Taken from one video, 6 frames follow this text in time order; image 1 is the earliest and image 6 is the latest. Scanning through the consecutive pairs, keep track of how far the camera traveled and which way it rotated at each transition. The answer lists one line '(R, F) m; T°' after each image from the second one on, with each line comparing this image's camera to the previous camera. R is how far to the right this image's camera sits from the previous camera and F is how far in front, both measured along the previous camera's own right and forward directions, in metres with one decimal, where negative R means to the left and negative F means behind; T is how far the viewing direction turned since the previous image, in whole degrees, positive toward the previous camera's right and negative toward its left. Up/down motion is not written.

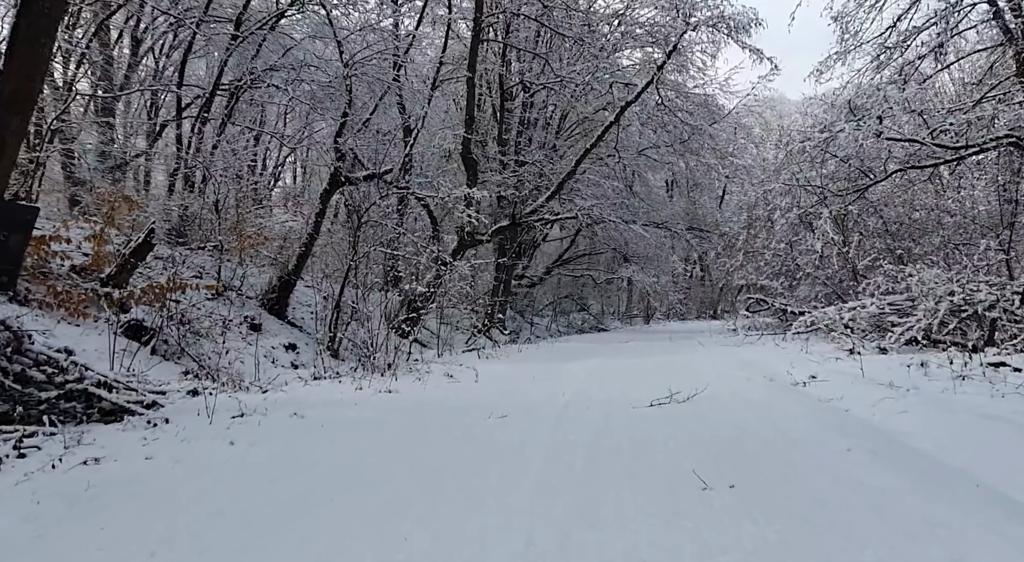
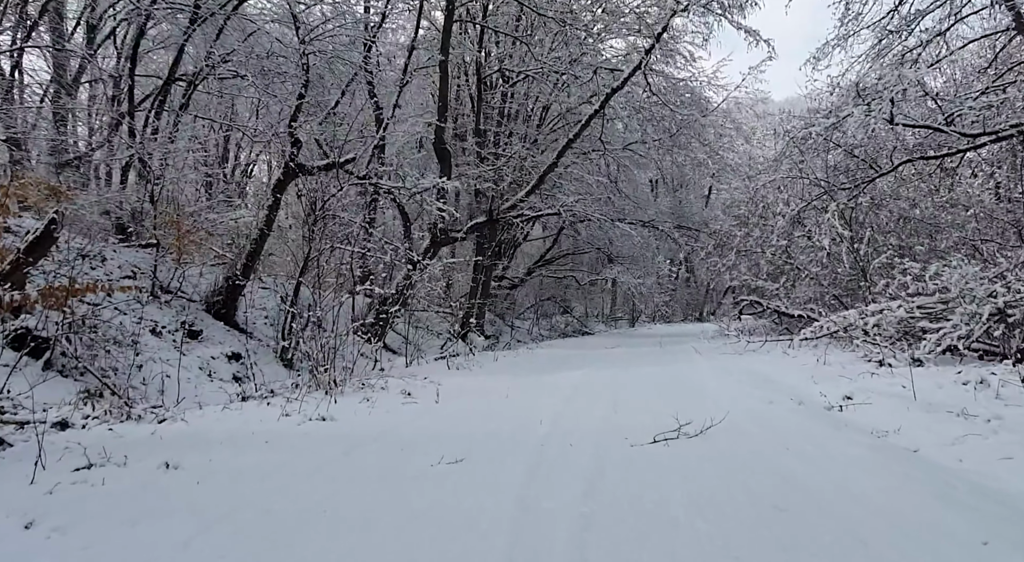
(+0.1, +1.4) m; +1°
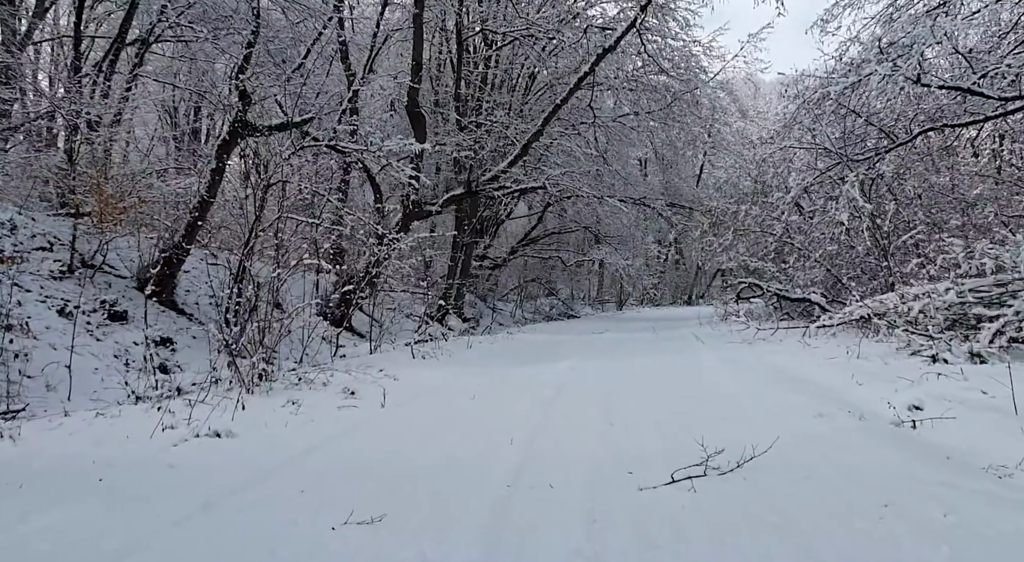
(+0.1, +1.5) m; +1°
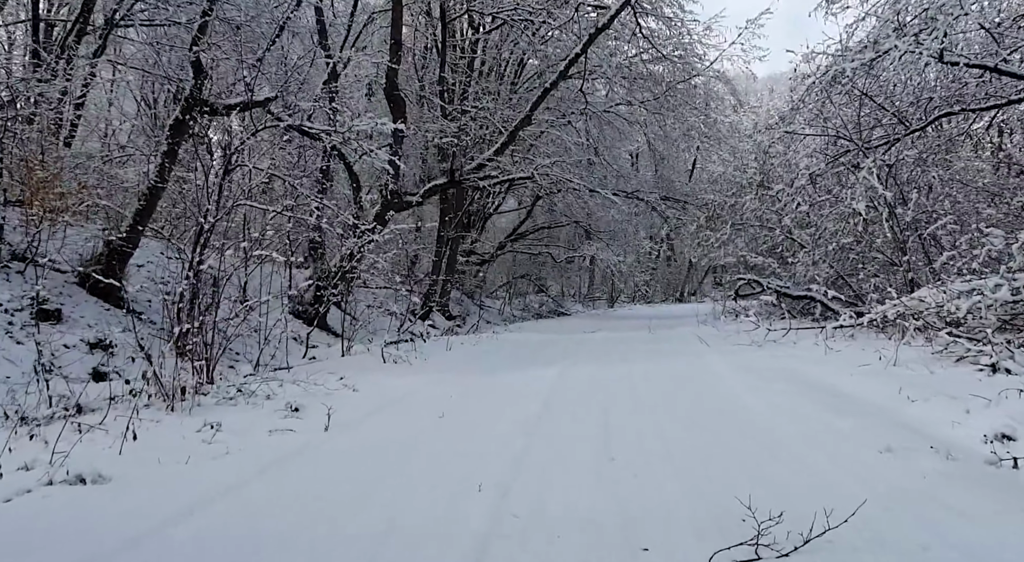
(+0.1, +1.0) m; +1°
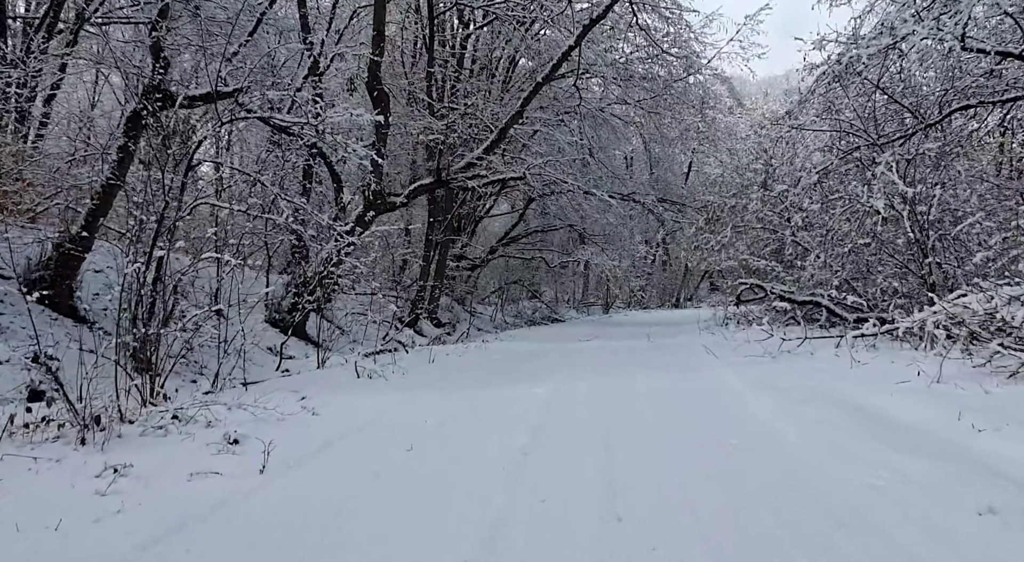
(+0.1, +0.8) m; 0°
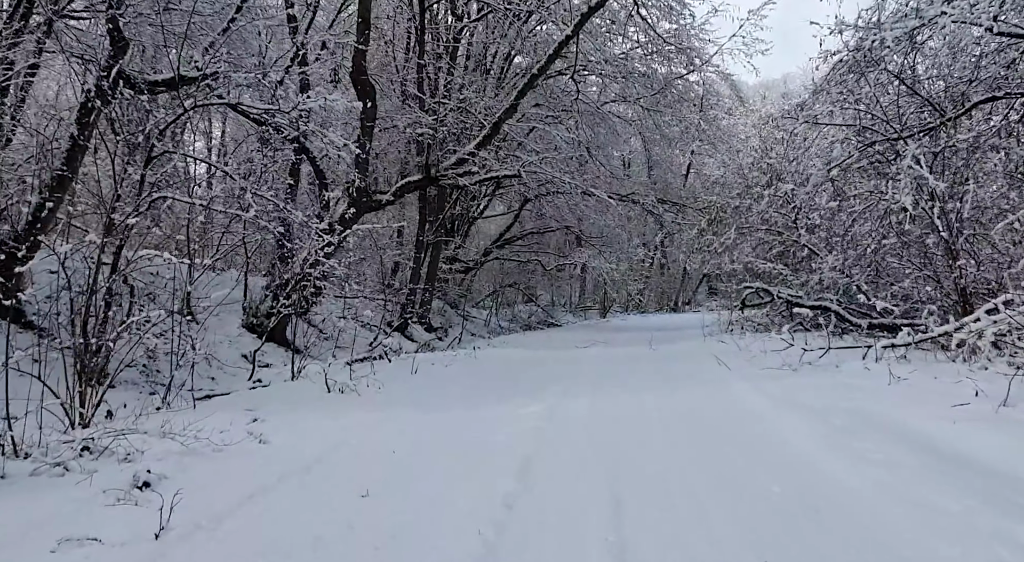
(0.0, +0.8) m; 0°
